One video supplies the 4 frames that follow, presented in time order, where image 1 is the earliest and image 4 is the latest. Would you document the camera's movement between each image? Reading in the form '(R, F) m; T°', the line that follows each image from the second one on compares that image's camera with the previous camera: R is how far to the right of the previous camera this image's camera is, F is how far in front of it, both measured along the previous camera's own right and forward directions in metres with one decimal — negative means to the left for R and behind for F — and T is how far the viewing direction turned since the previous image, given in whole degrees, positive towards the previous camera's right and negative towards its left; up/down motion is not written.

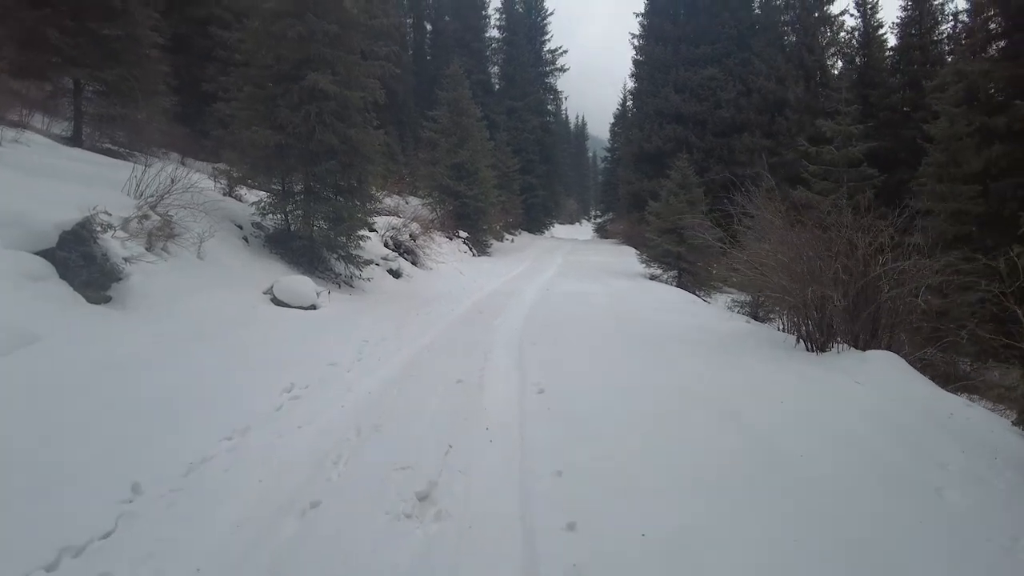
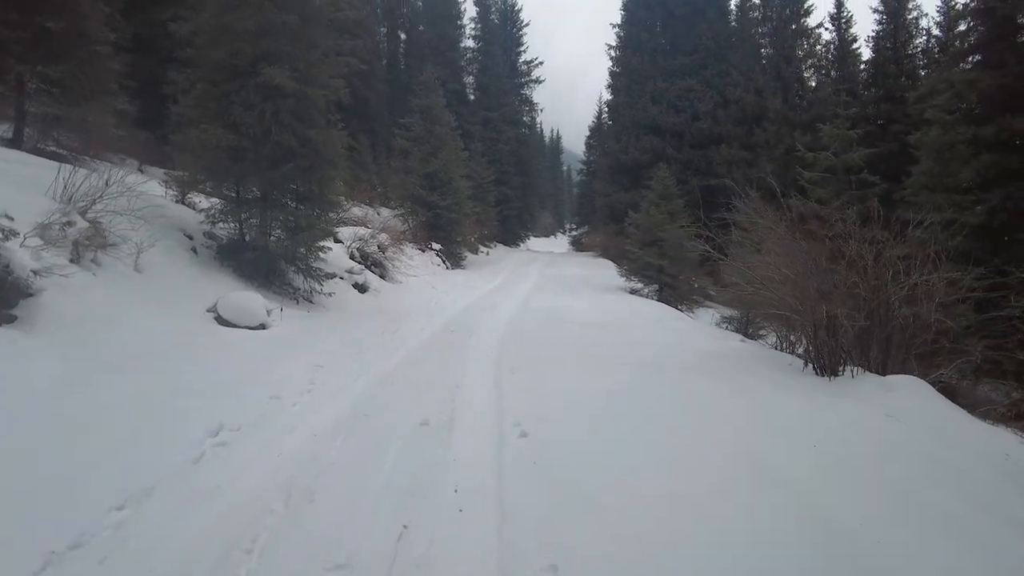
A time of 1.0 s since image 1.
(0.0, +0.8) m; +3°
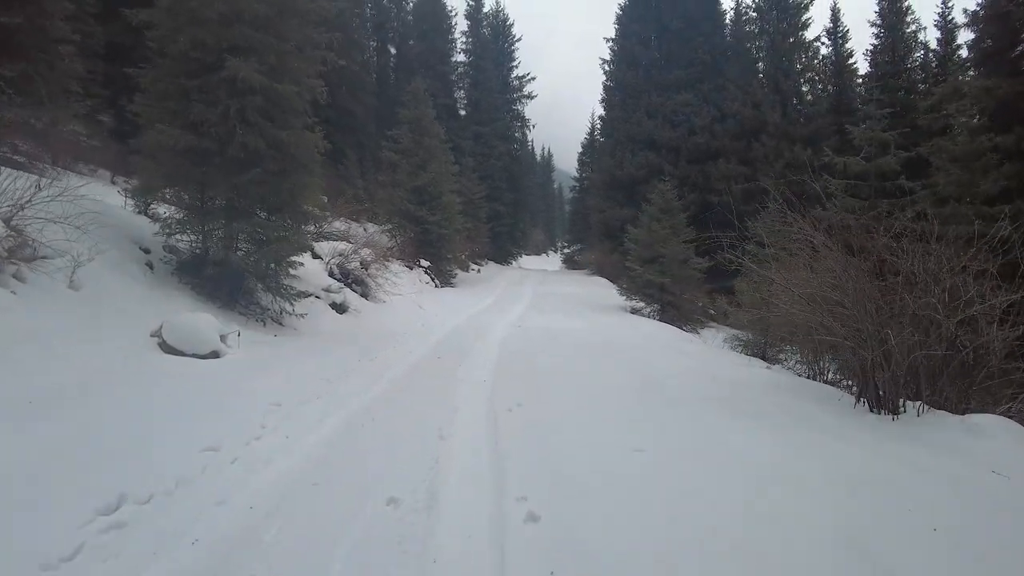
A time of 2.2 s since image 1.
(-0.1, +1.0) m; +1°
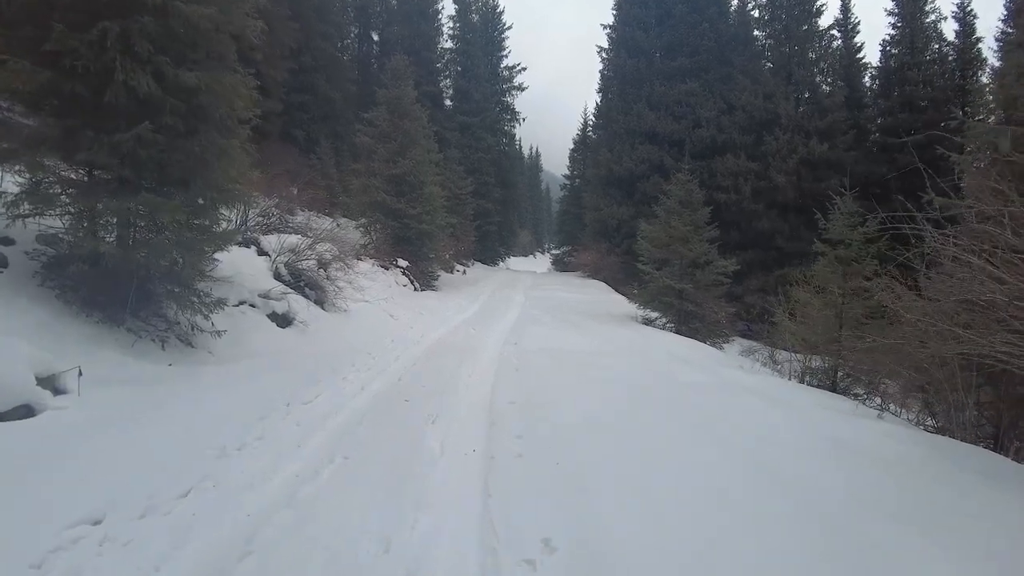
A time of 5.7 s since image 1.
(-0.2, +2.3) m; +2°
